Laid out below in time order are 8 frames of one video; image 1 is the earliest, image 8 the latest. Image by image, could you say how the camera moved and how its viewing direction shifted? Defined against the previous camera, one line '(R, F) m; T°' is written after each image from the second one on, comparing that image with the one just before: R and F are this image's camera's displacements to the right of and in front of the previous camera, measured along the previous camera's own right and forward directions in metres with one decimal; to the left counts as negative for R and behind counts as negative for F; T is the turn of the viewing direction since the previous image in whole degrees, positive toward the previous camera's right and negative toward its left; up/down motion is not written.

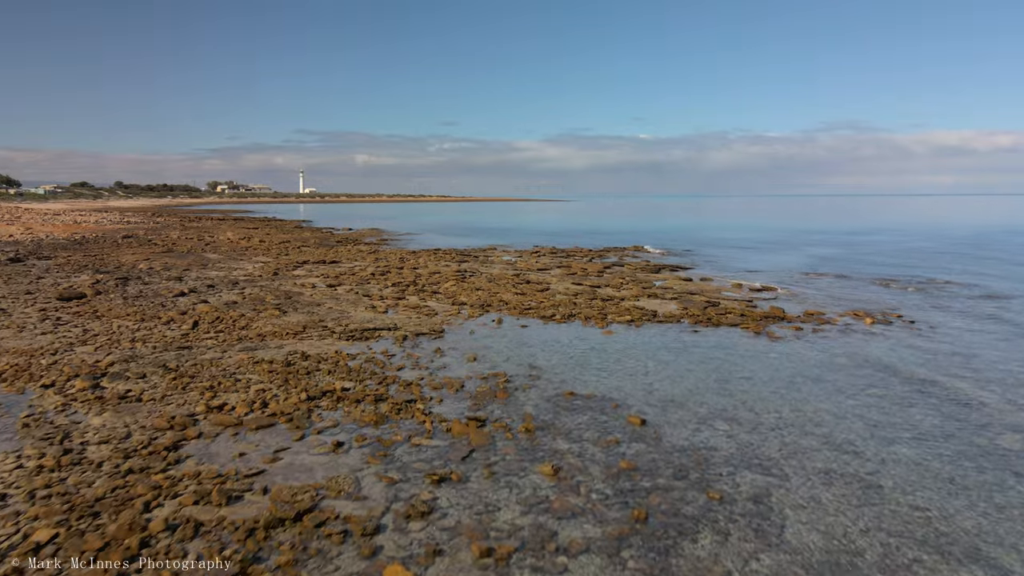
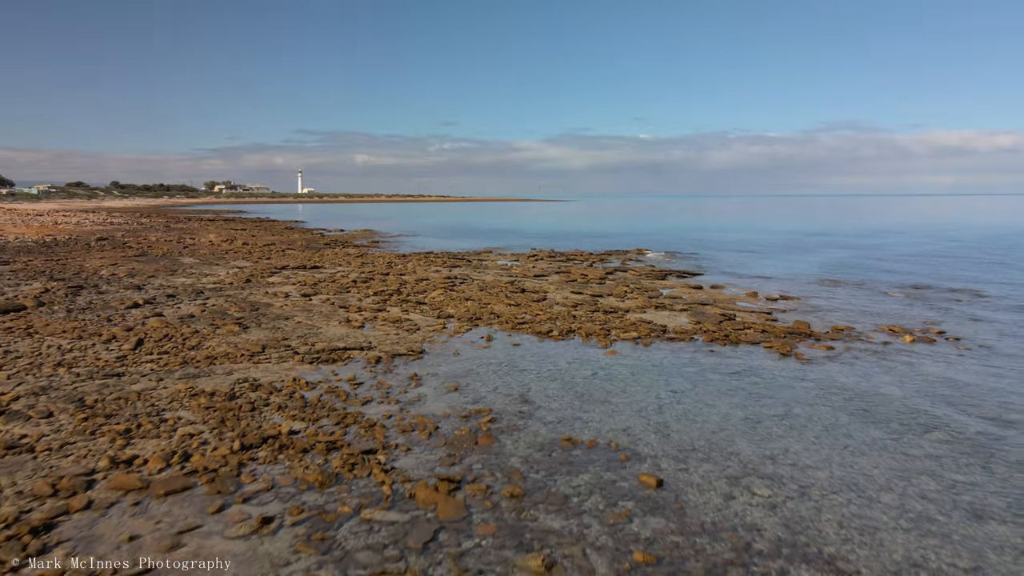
(+0.4, +1.4) m; 0°
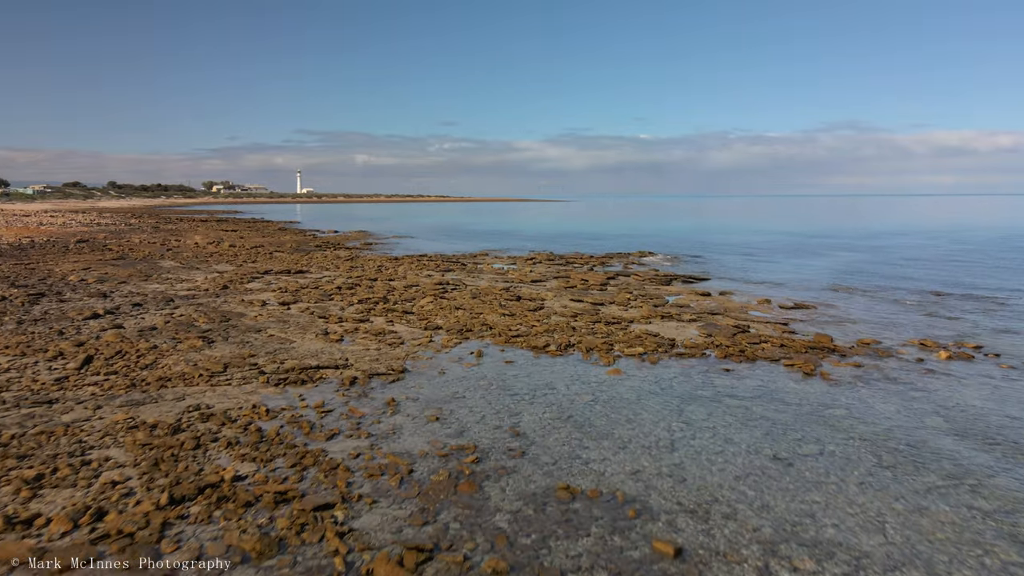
(+0.3, +1.0) m; 0°
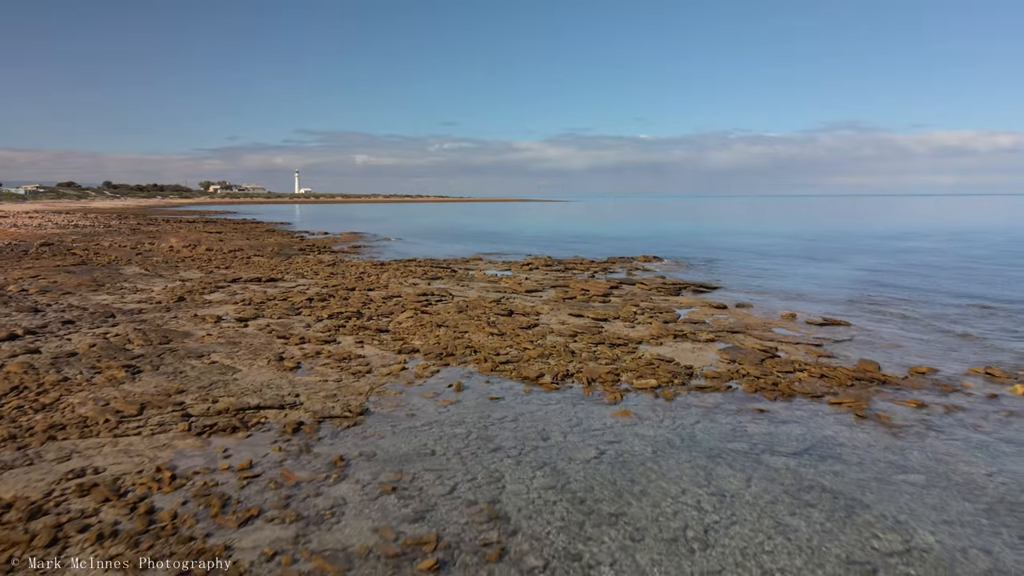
(+0.4, +1.6) m; 0°
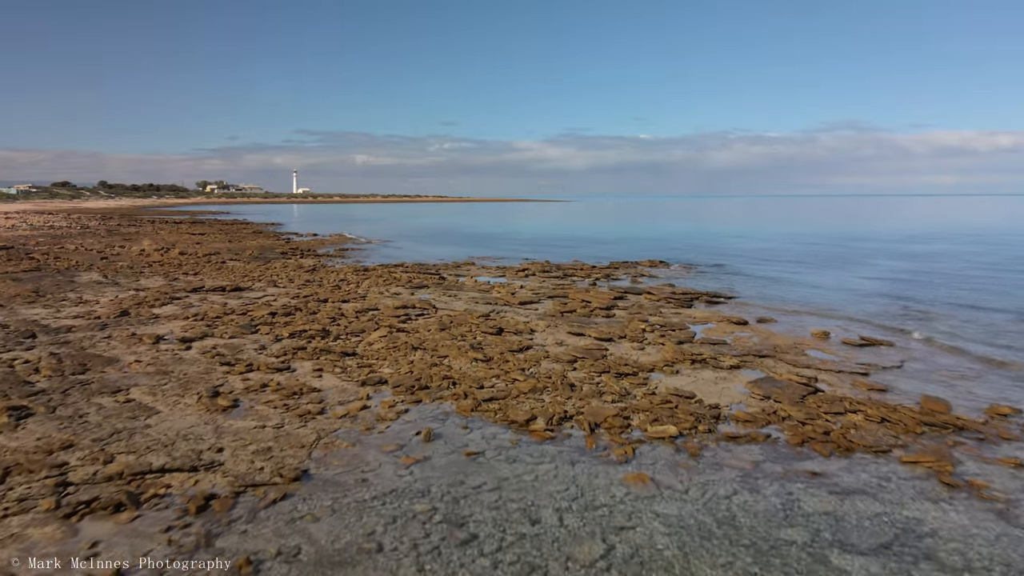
(+0.4, +1.6) m; 0°
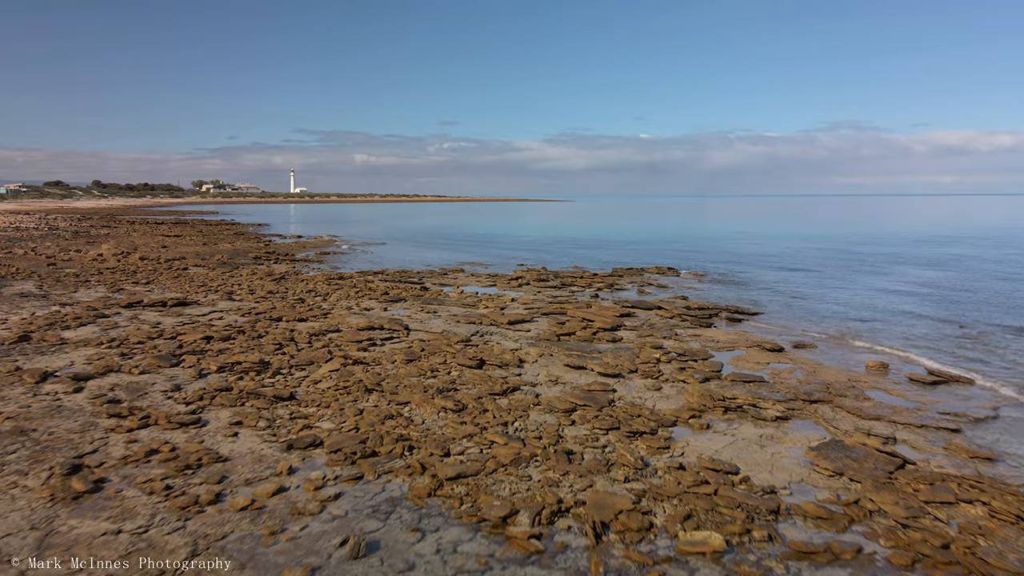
(+0.5, +2.0) m; 0°
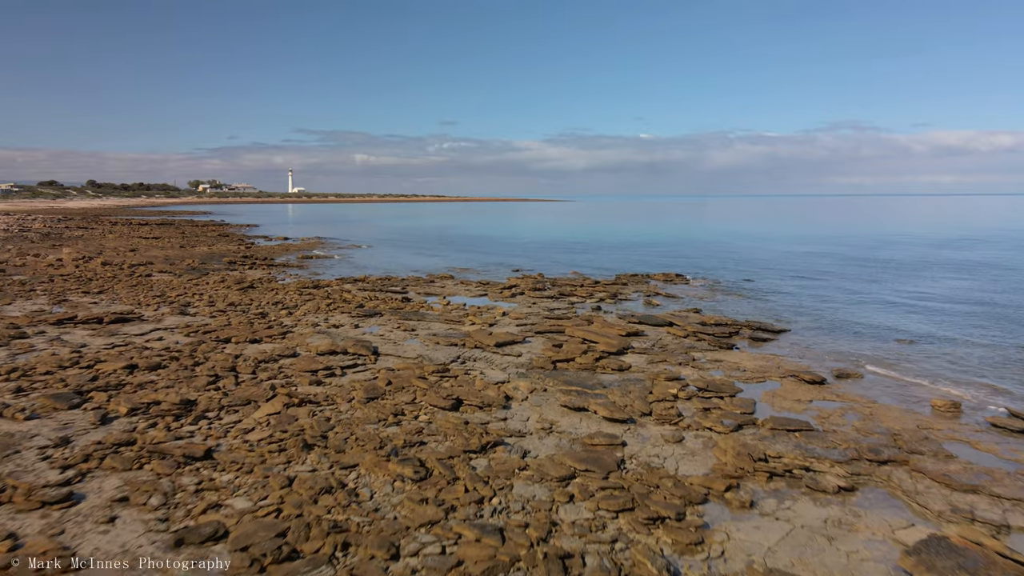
(+0.4, +1.6) m; 0°
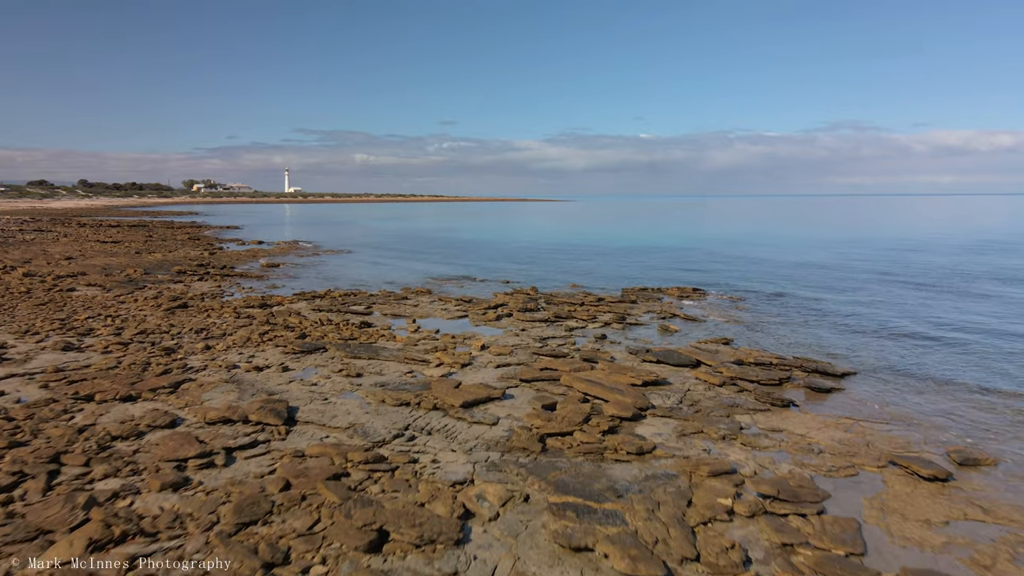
(+0.7, +2.6) m; 0°
